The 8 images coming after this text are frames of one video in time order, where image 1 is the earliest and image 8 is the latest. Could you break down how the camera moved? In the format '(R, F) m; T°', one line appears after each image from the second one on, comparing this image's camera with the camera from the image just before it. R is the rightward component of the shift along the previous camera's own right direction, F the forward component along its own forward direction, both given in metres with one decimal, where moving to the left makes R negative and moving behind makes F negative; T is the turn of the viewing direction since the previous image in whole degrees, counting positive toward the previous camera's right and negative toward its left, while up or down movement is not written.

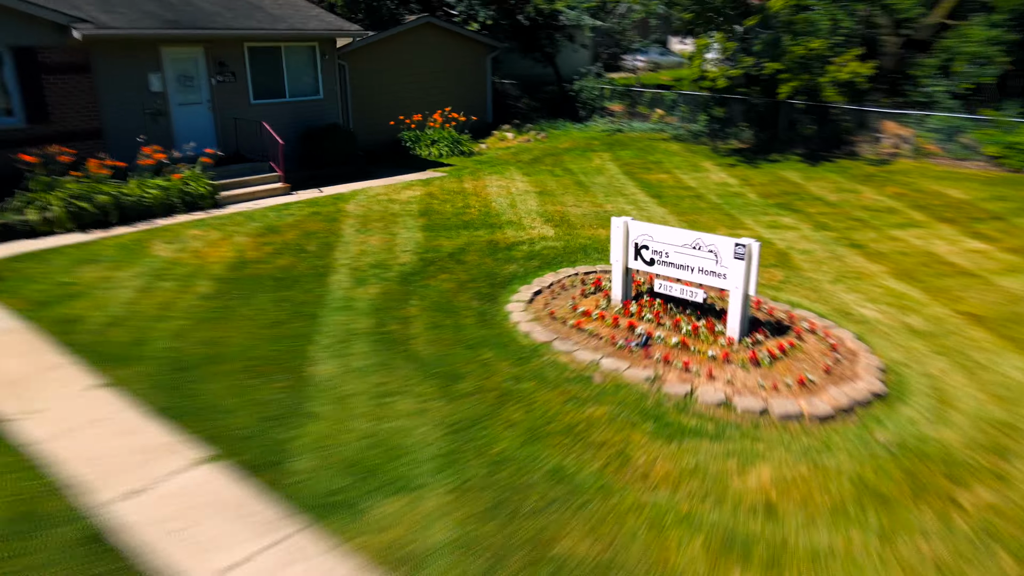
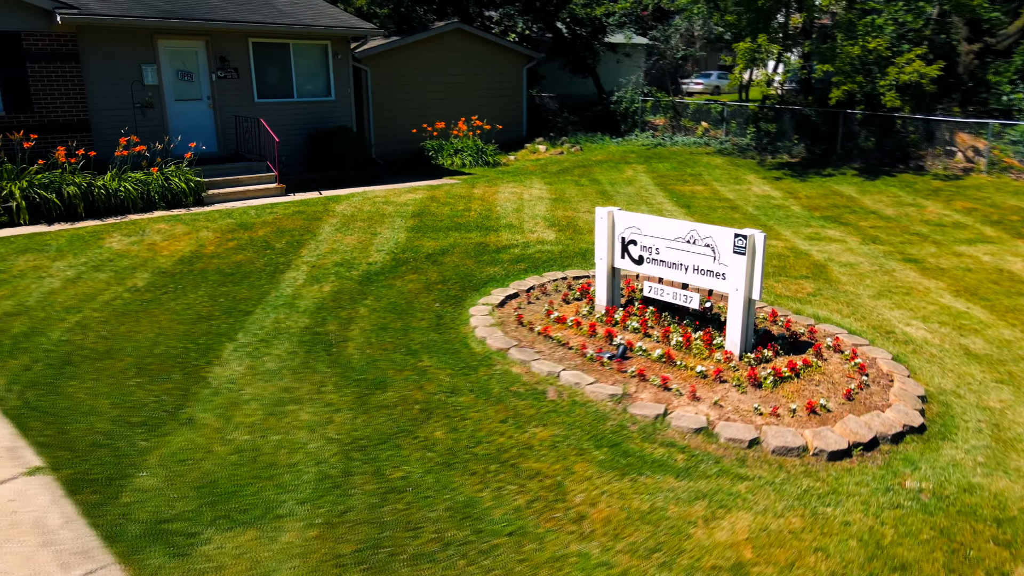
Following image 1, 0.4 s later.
(+1.0, +1.3) m; -5°
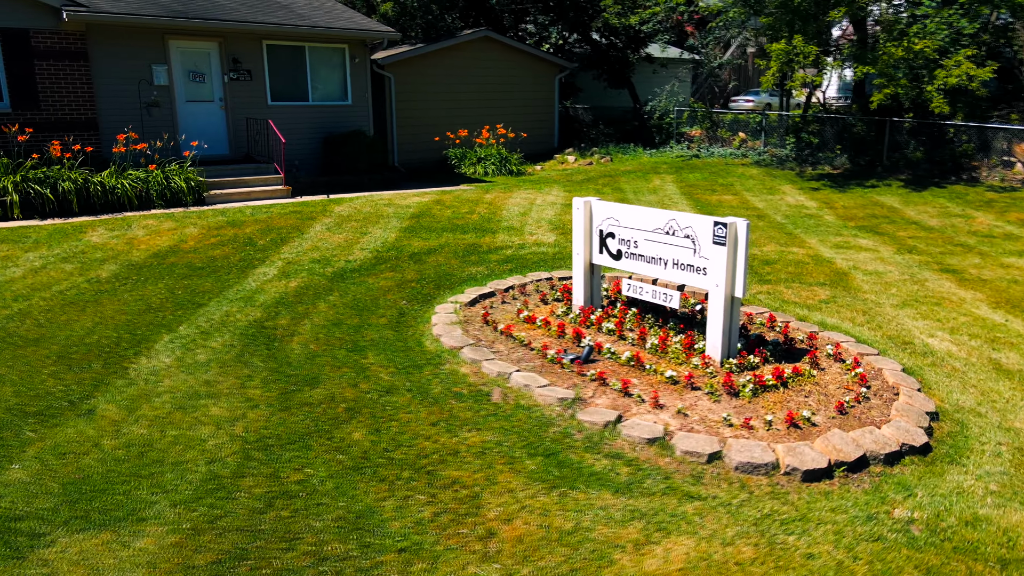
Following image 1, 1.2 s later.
(+0.7, +0.6) m; -4°
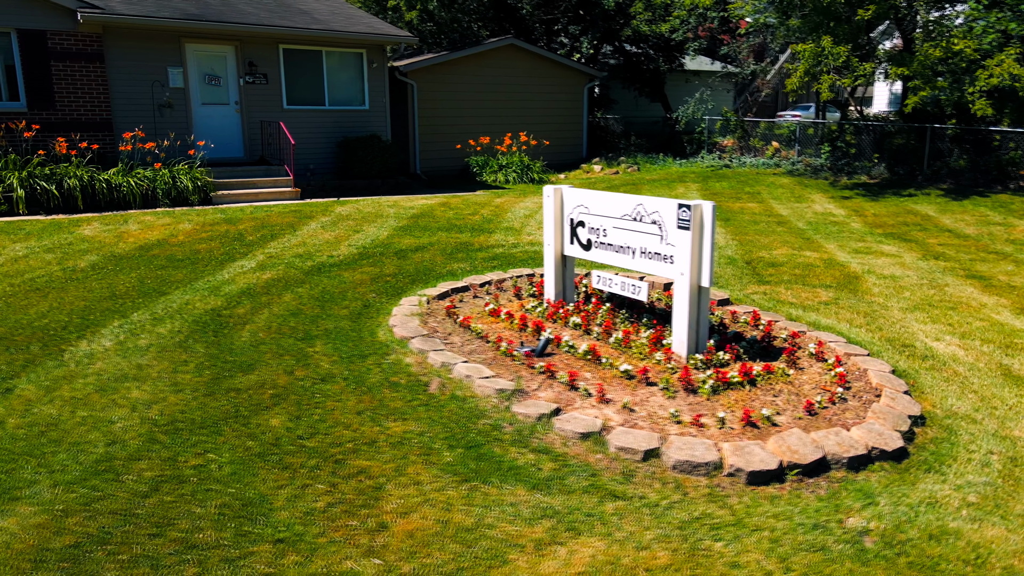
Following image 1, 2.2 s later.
(+0.7, +0.4) m; -4°
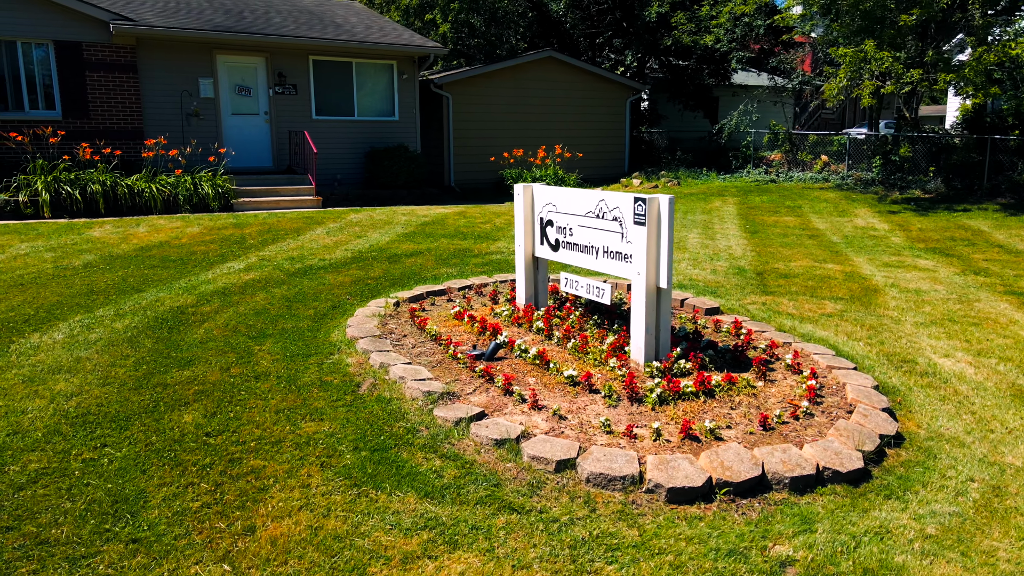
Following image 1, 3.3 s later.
(+0.7, +0.3) m; -5°
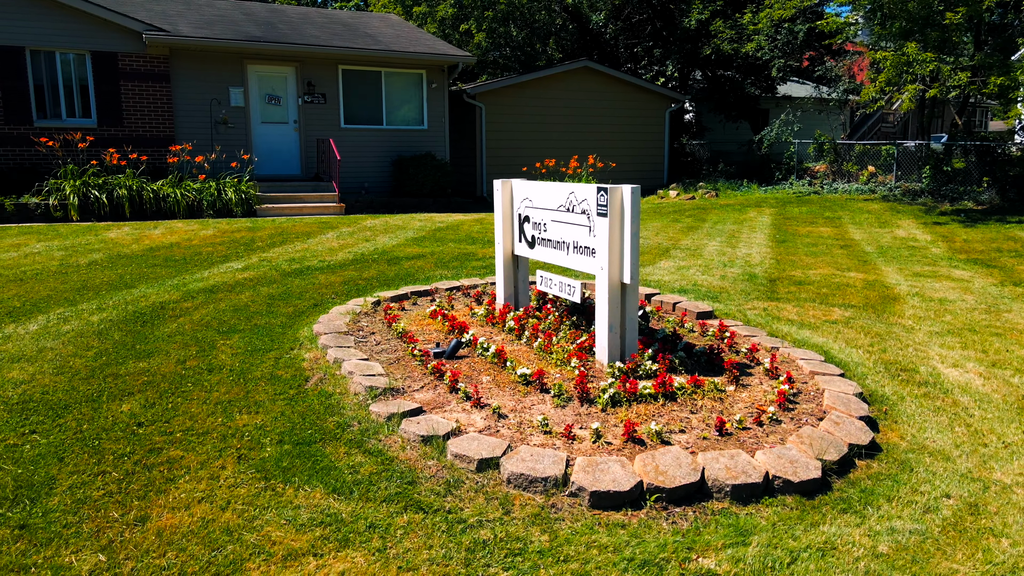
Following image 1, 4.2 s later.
(+0.6, +0.2) m; -4°
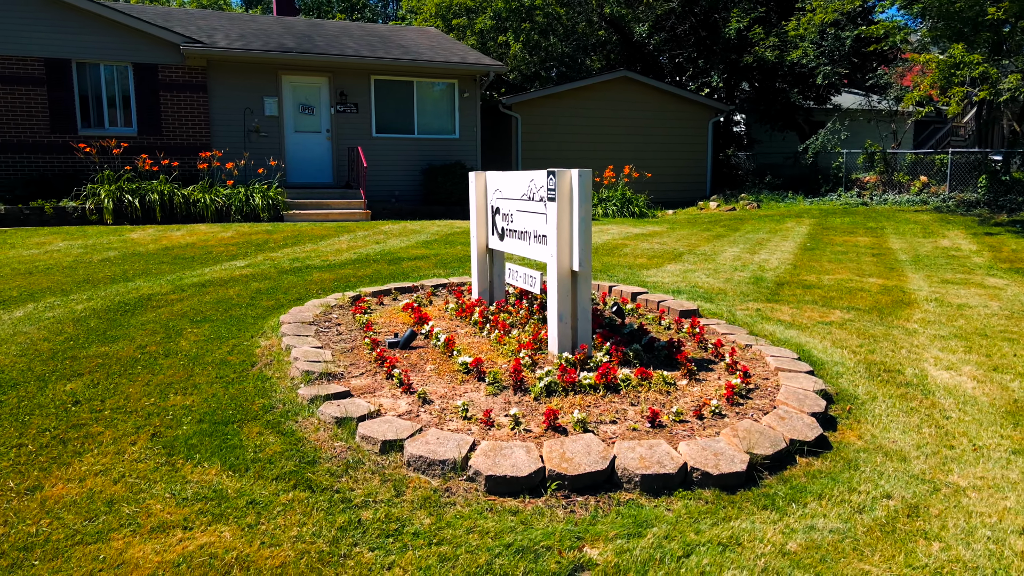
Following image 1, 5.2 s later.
(+0.6, +0.2) m; -5°
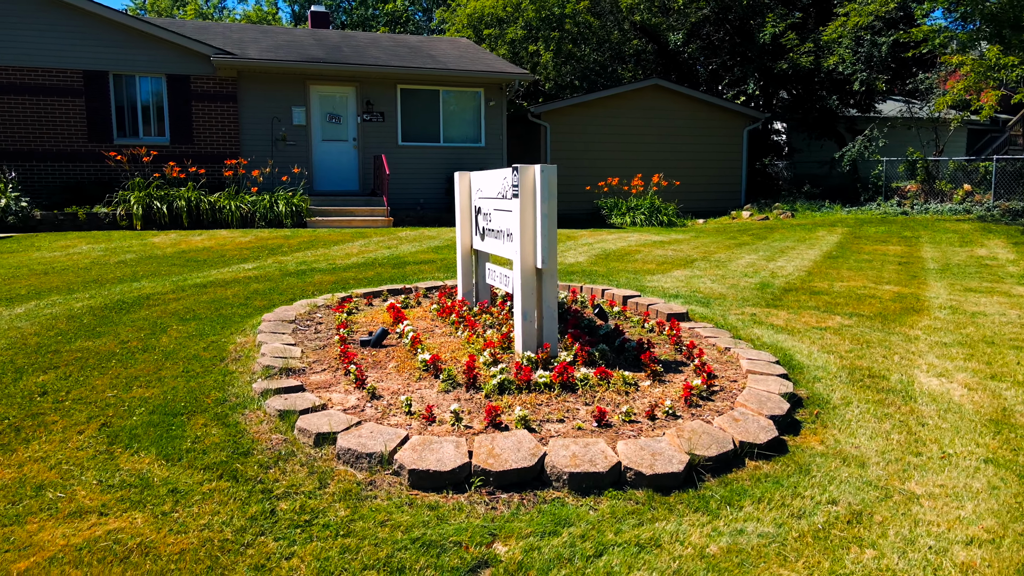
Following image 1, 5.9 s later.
(+0.4, +0.1) m; -4°
